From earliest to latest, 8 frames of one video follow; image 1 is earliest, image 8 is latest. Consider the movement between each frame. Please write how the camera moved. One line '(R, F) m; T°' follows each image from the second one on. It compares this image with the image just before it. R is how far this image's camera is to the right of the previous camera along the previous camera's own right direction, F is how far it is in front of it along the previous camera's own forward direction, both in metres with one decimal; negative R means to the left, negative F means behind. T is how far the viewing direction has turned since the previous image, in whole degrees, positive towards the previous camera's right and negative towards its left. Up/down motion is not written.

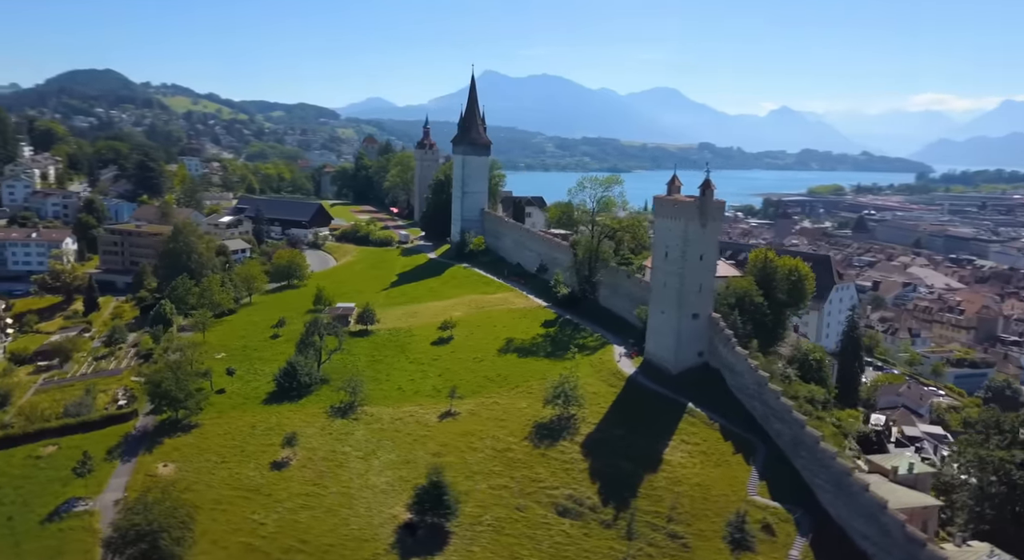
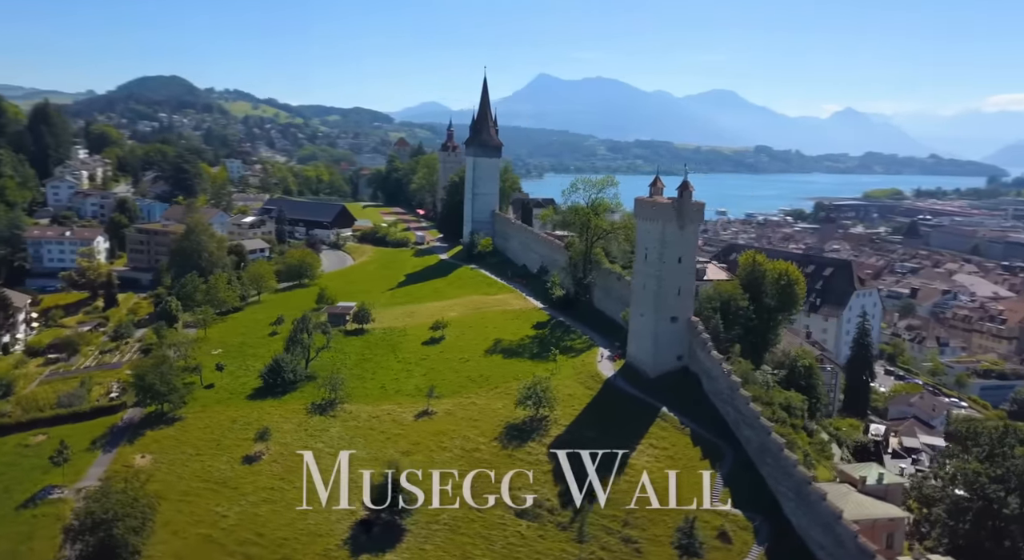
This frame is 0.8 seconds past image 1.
(+2.6, +0.2) m; -3°
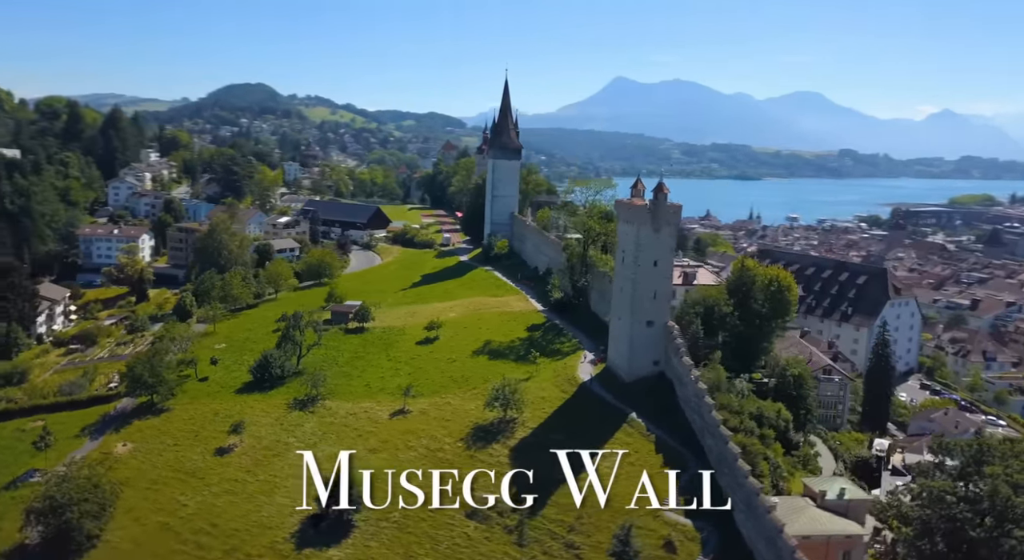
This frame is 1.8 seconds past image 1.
(+3.3, +0.4) m; -5°
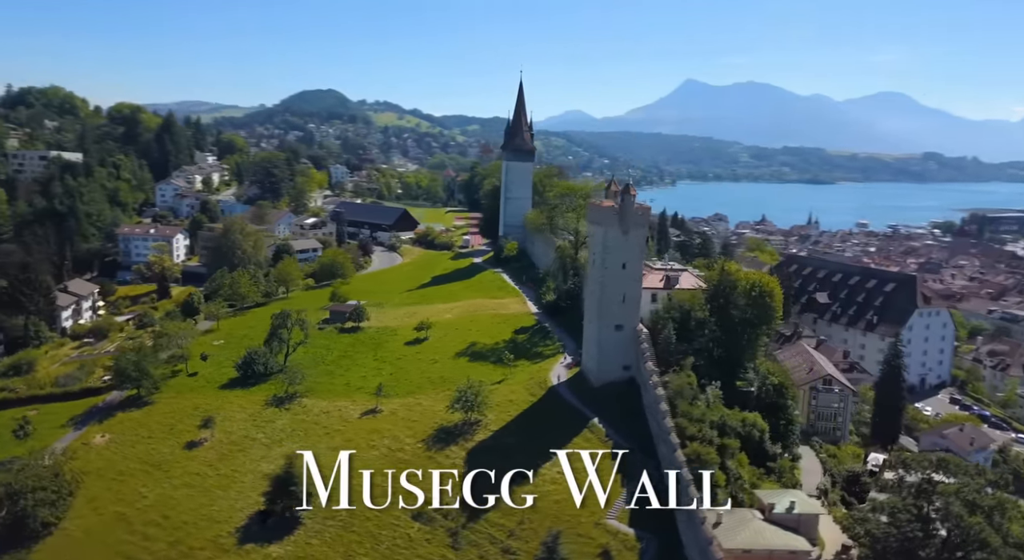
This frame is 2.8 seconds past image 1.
(+3.2, +0.5) m; -4°
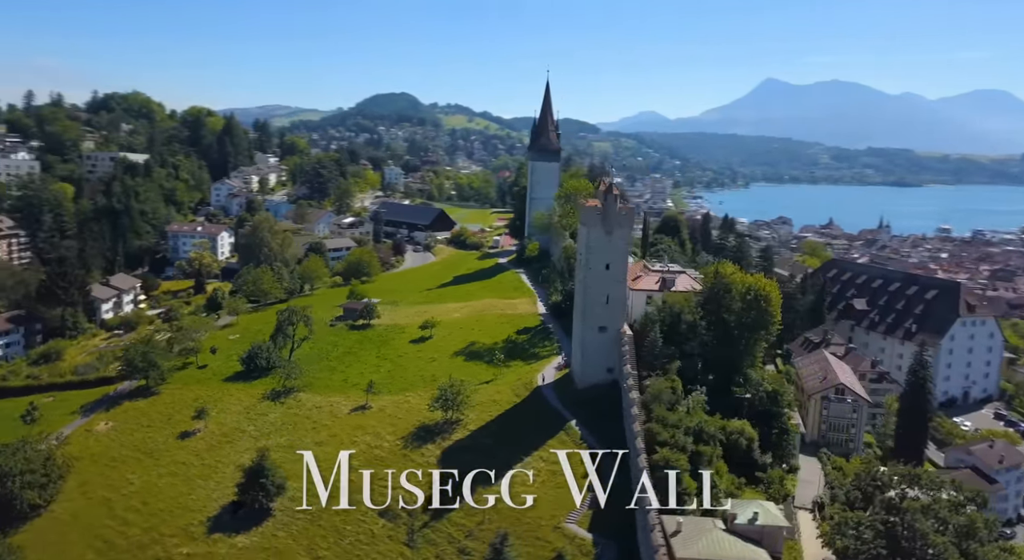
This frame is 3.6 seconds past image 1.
(+2.8, +0.3) m; -5°
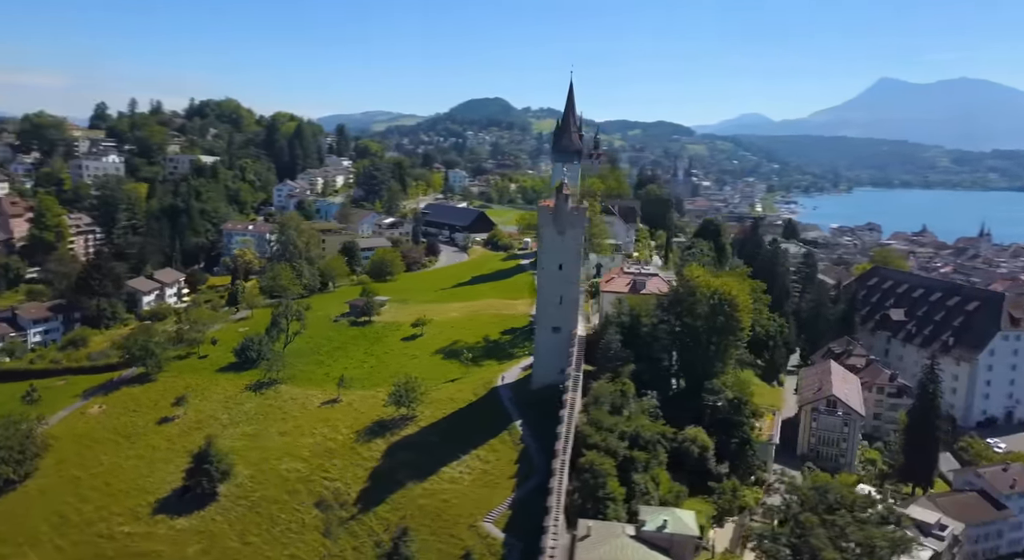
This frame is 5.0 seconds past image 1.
(+4.5, +0.3) m; -6°
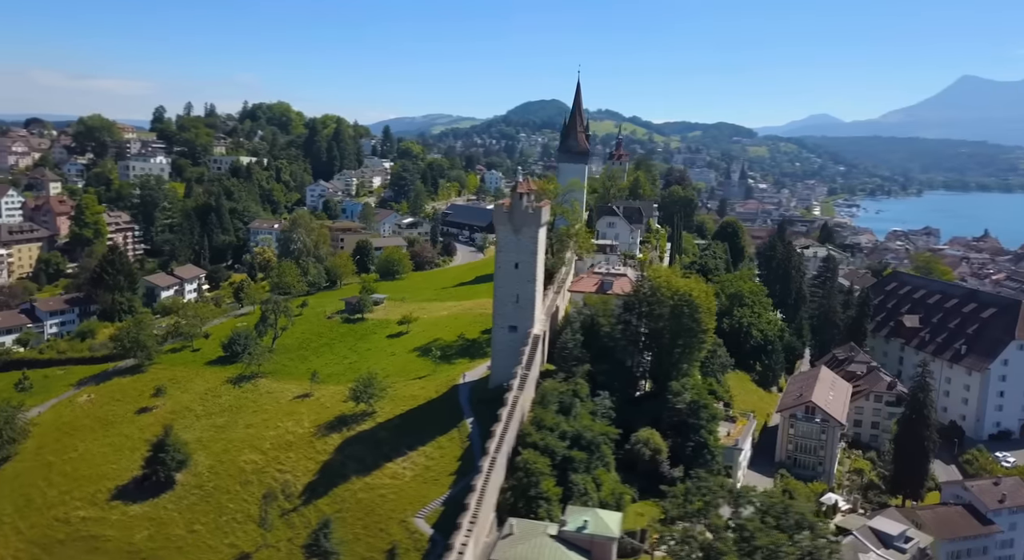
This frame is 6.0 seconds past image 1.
(+3.2, +0.1) m; -3°
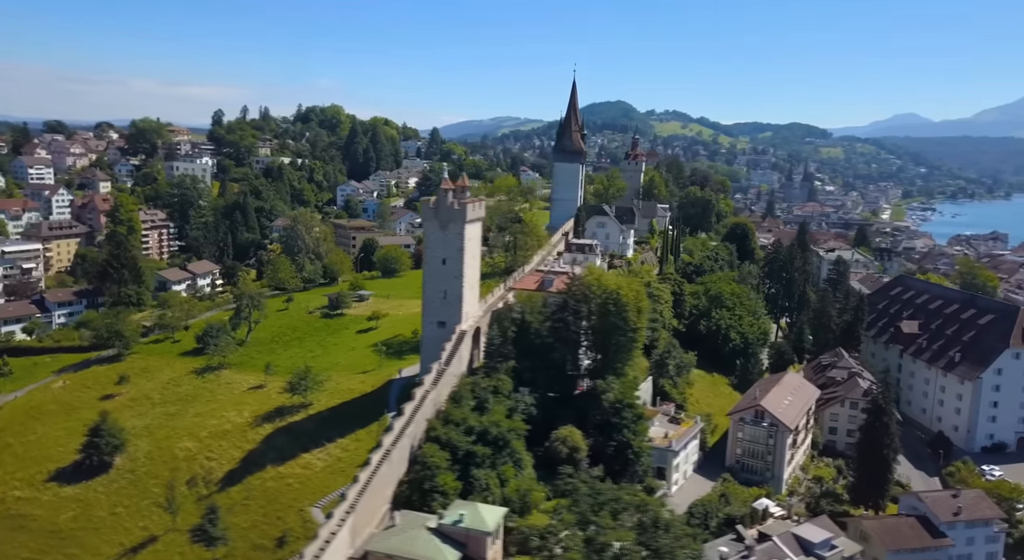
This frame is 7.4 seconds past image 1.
(+4.5, -0.1) m; -4°
